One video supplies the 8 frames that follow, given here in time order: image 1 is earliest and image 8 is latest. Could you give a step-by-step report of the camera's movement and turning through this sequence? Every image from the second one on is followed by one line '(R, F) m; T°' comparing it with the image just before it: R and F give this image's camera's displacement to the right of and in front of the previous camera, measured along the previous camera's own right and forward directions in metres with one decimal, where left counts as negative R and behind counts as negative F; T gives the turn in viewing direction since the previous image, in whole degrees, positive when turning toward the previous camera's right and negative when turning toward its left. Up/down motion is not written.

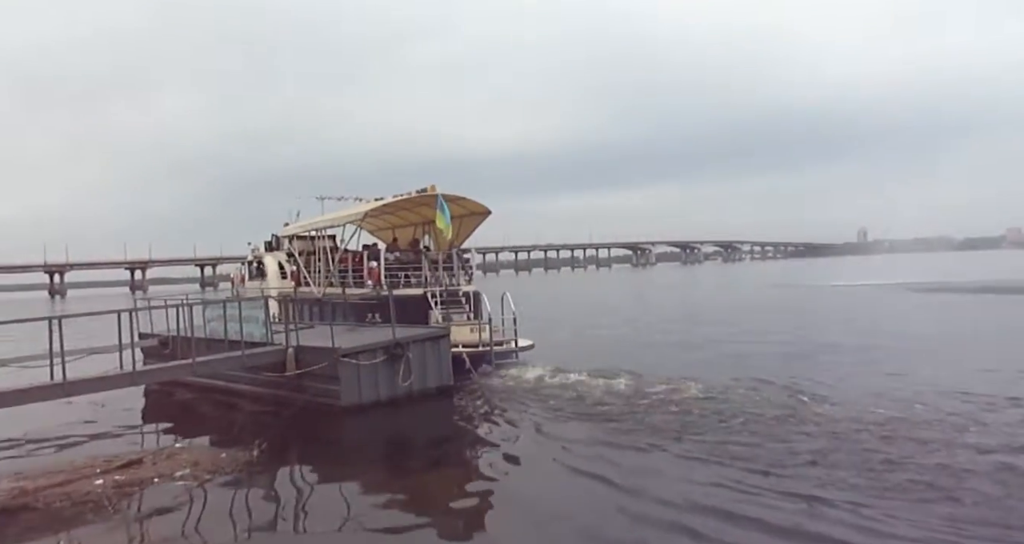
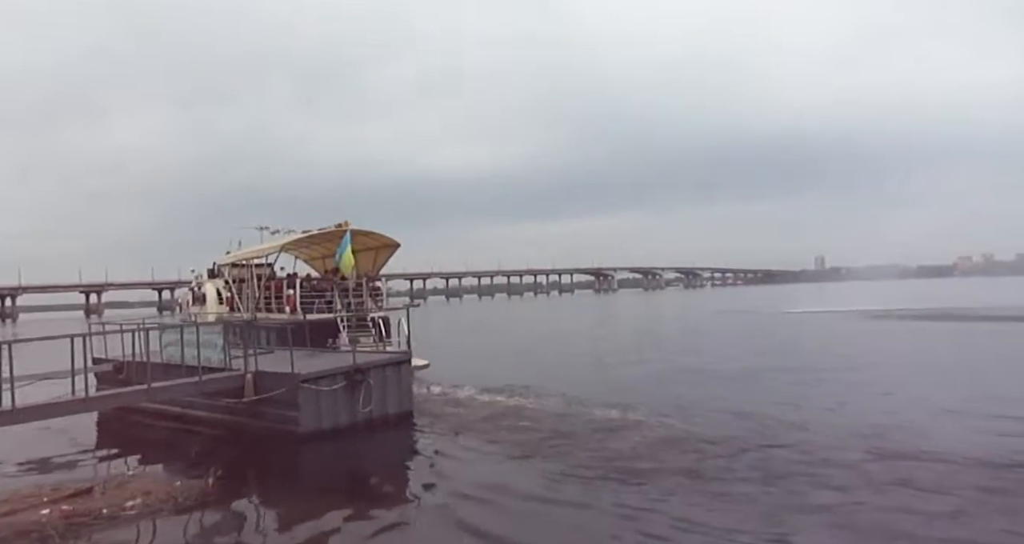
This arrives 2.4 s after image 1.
(+0.1, -0.2) m; +3°
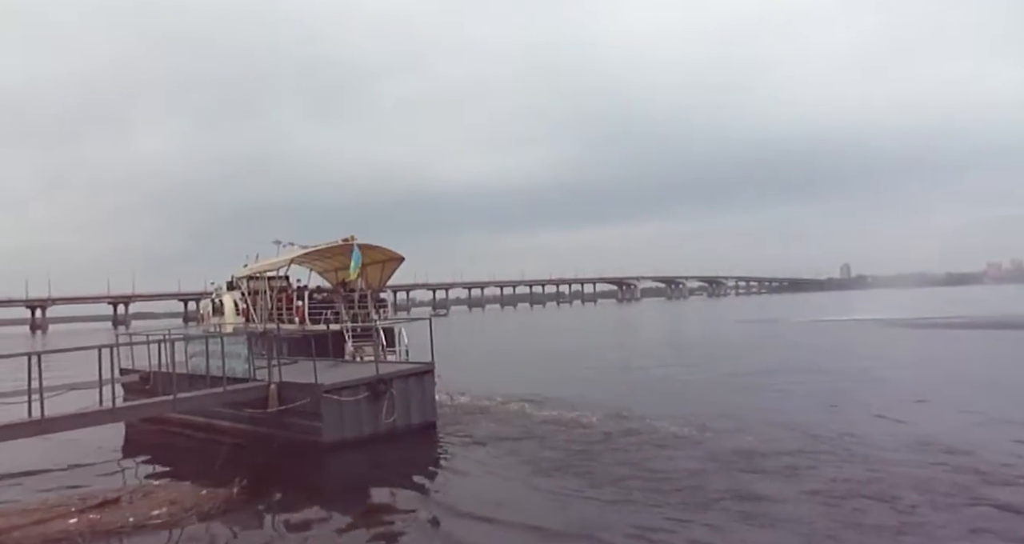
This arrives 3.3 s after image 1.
(-0.1, +0.1) m; -2°
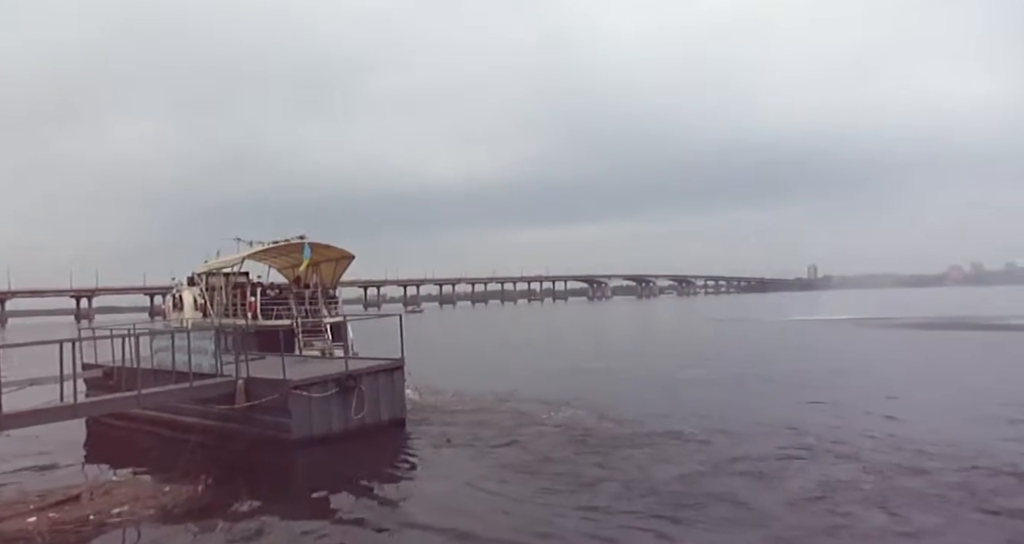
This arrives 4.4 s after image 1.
(0.0, 0.0) m; +2°
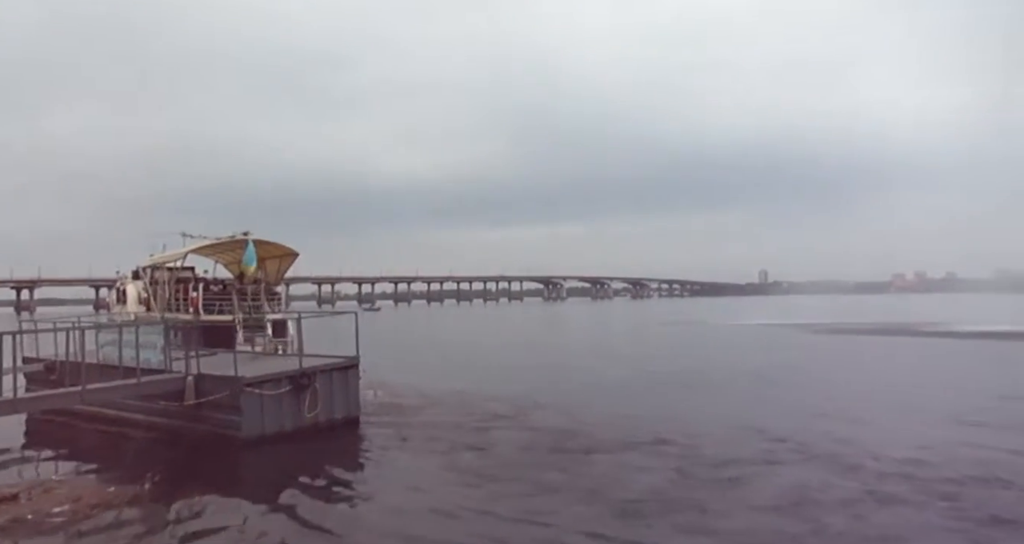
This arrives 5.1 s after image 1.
(+1.4, +0.7) m; -2°
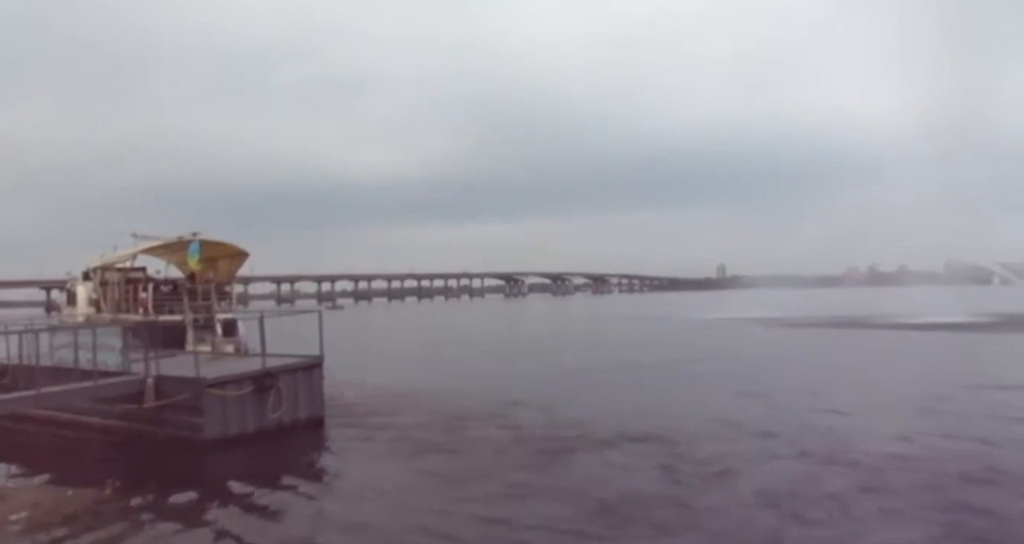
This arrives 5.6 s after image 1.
(0.0, -0.1) m; +3°
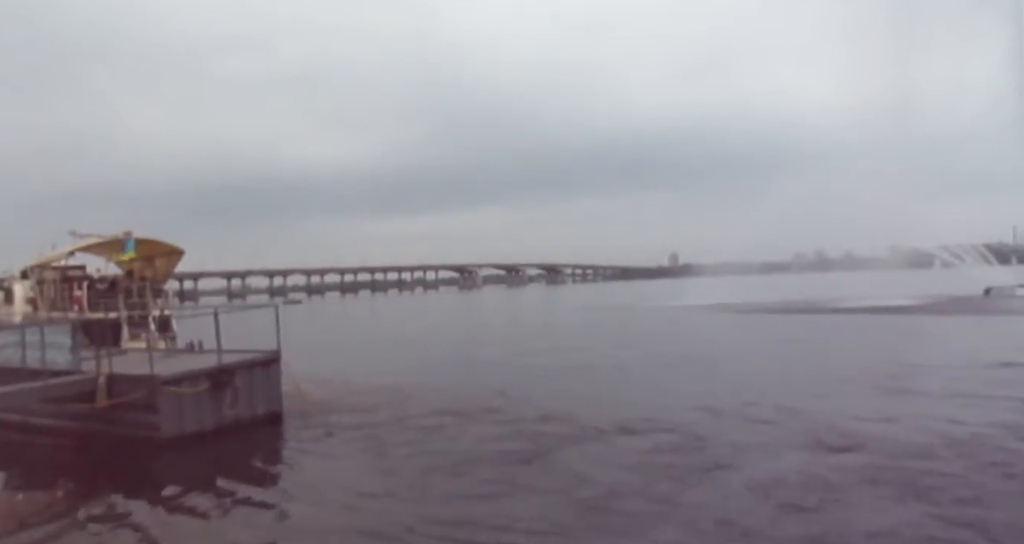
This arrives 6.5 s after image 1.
(0.0, -0.2) m; +4°
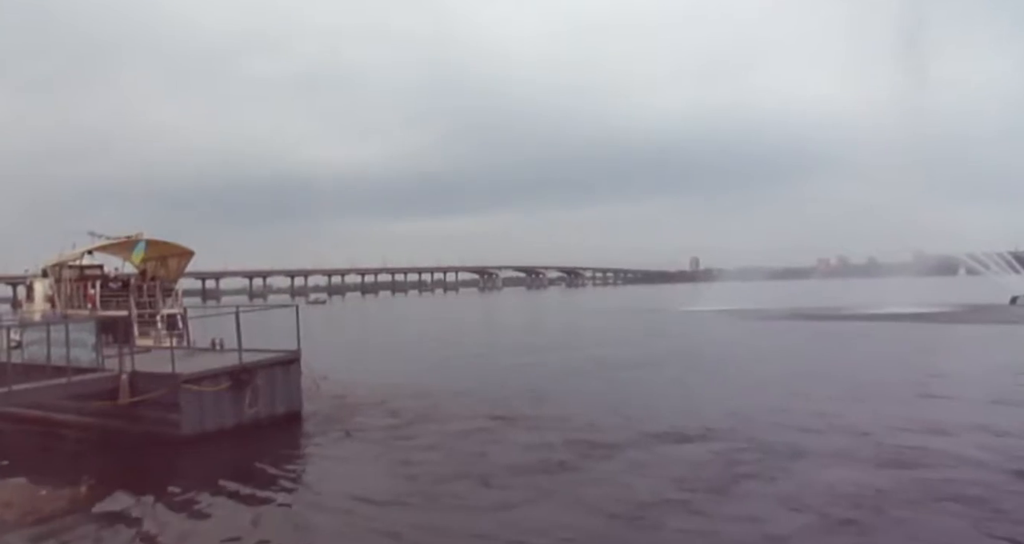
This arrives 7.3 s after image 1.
(0.0, +0.1) m; -2°
